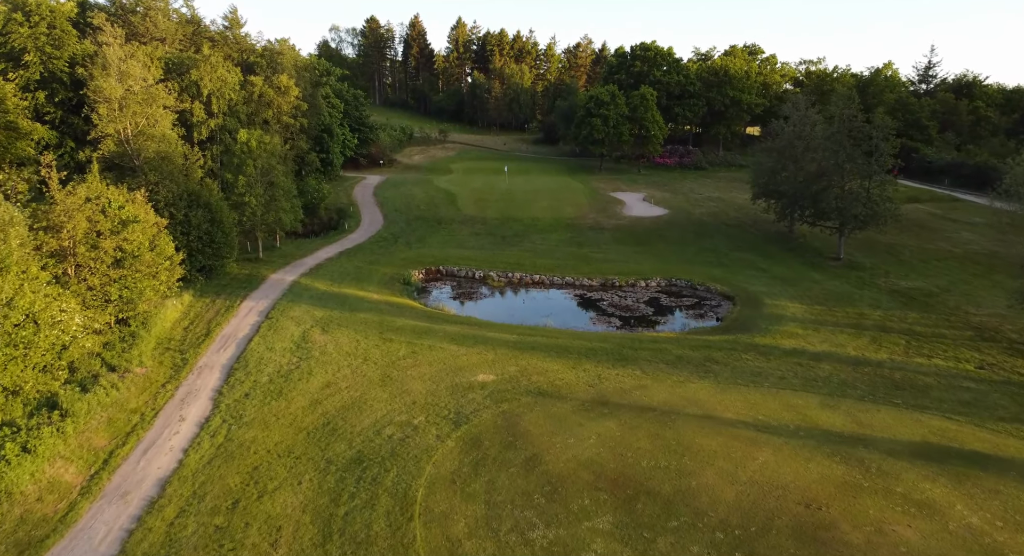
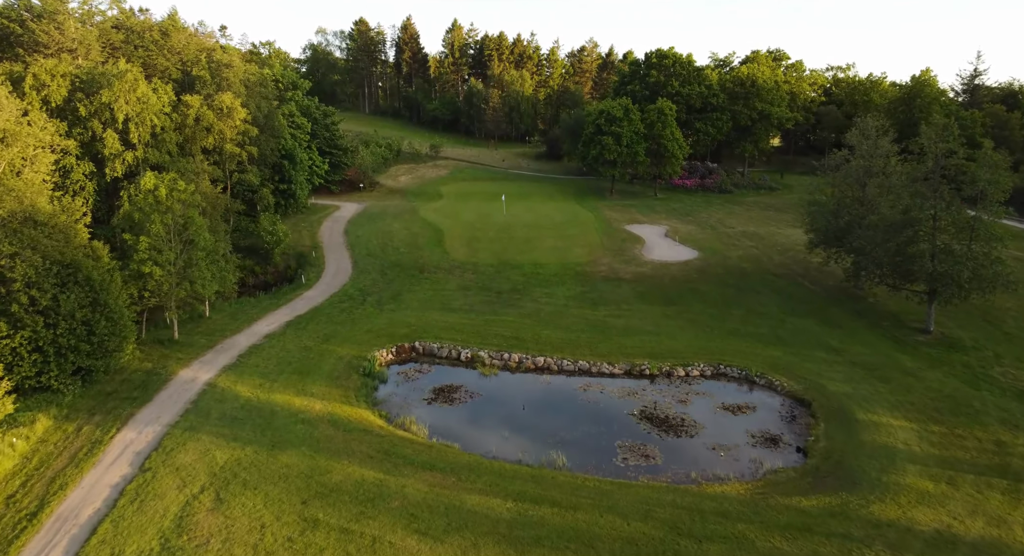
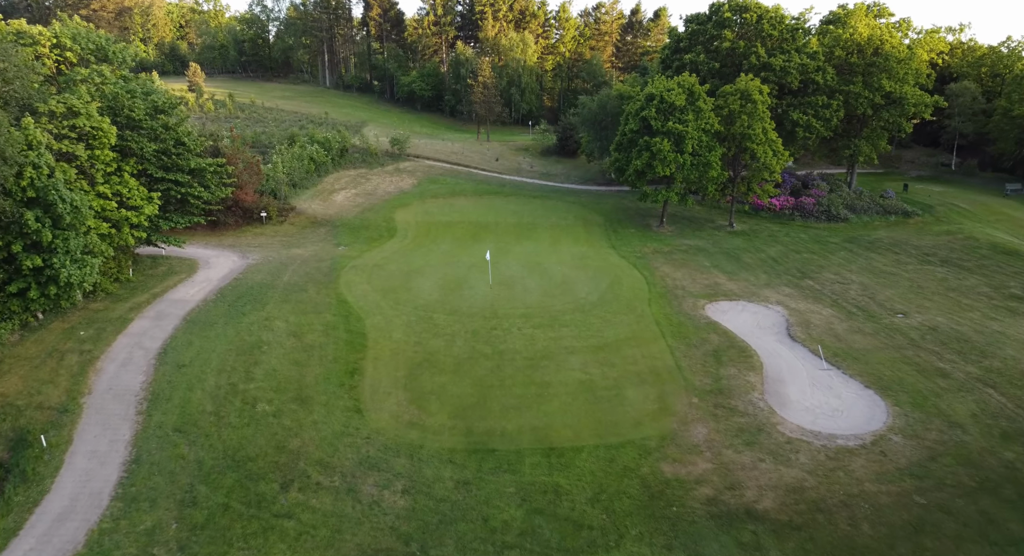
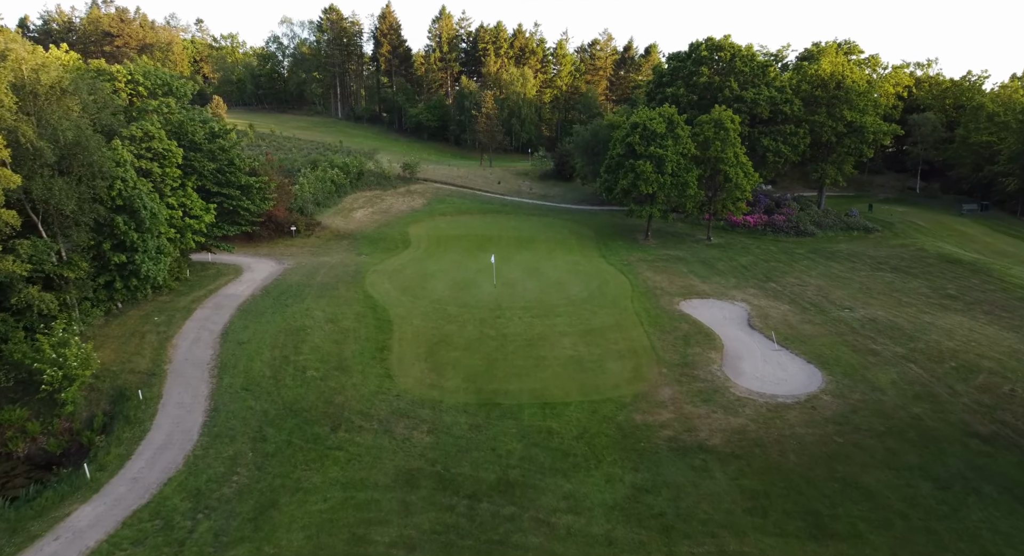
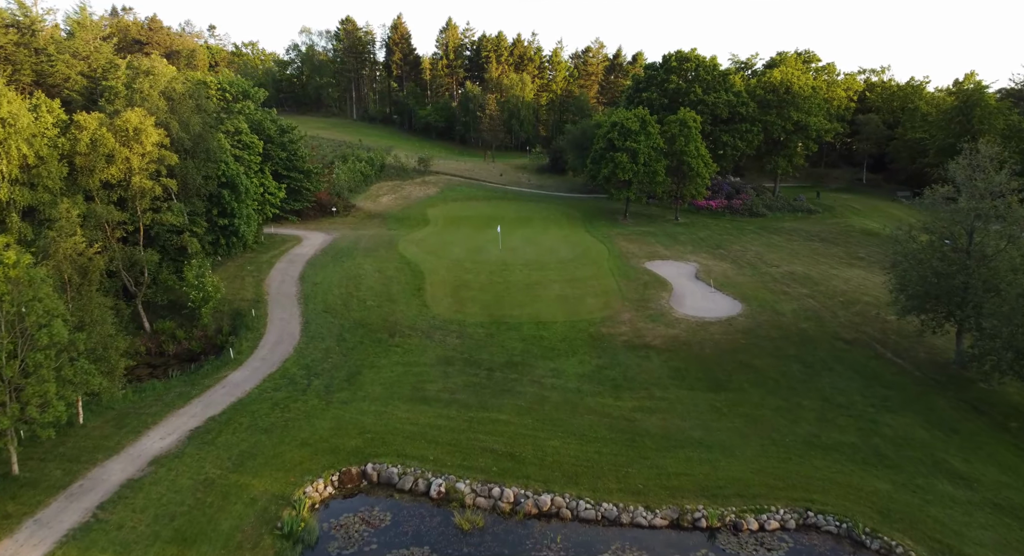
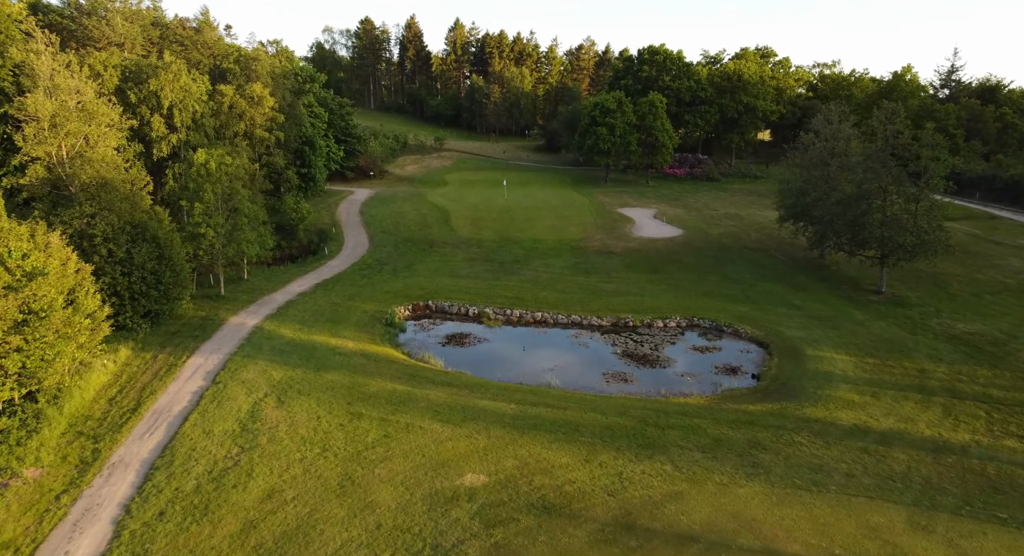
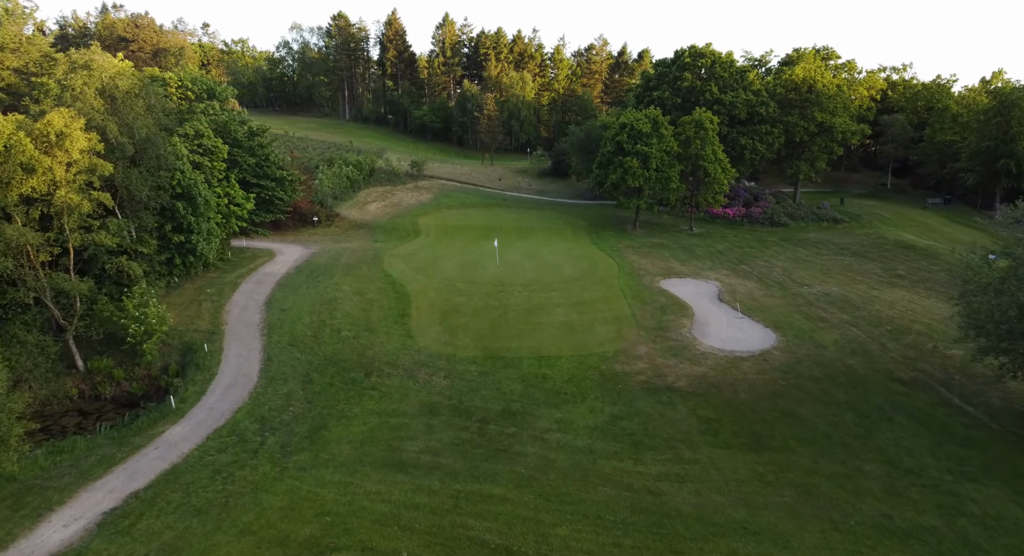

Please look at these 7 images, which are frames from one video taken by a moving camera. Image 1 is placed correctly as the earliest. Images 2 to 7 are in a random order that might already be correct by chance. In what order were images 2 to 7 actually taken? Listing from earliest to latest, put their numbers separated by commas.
6, 2, 5, 7, 4, 3
